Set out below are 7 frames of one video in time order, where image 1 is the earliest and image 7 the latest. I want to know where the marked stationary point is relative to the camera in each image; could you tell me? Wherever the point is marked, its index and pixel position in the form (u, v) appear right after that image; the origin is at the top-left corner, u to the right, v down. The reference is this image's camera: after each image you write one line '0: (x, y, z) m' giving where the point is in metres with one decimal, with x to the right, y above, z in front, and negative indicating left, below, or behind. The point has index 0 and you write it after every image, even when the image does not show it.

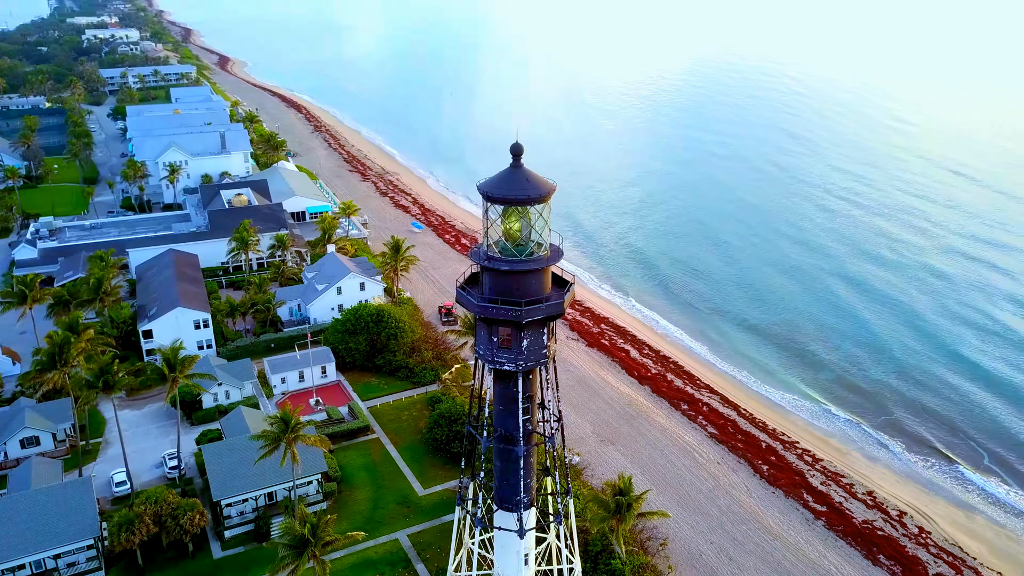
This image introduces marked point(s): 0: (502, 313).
0: (-0.1, -0.6, +18.2) m
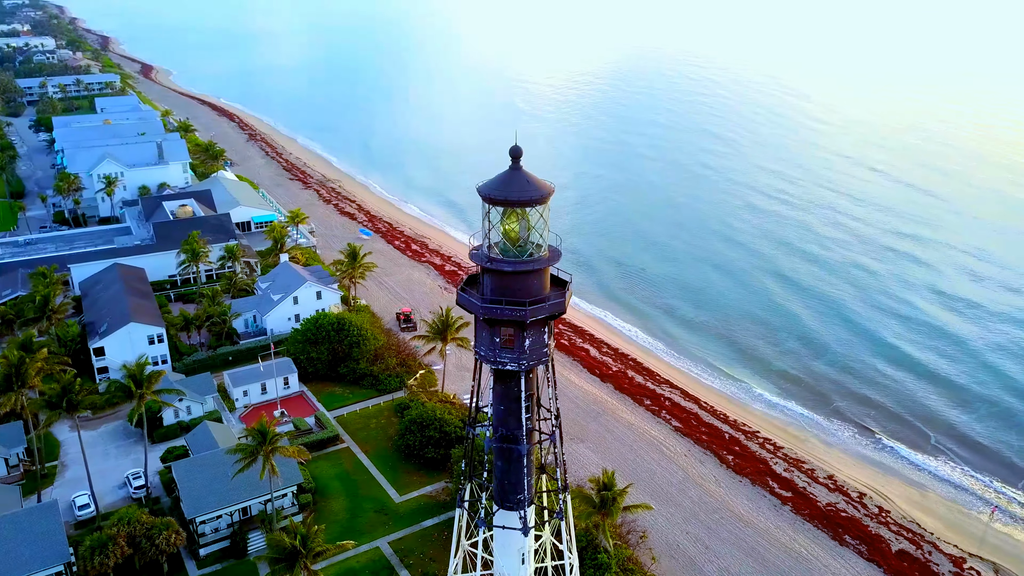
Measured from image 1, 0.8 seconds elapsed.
0: (-0.1, -0.6, +18.5) m
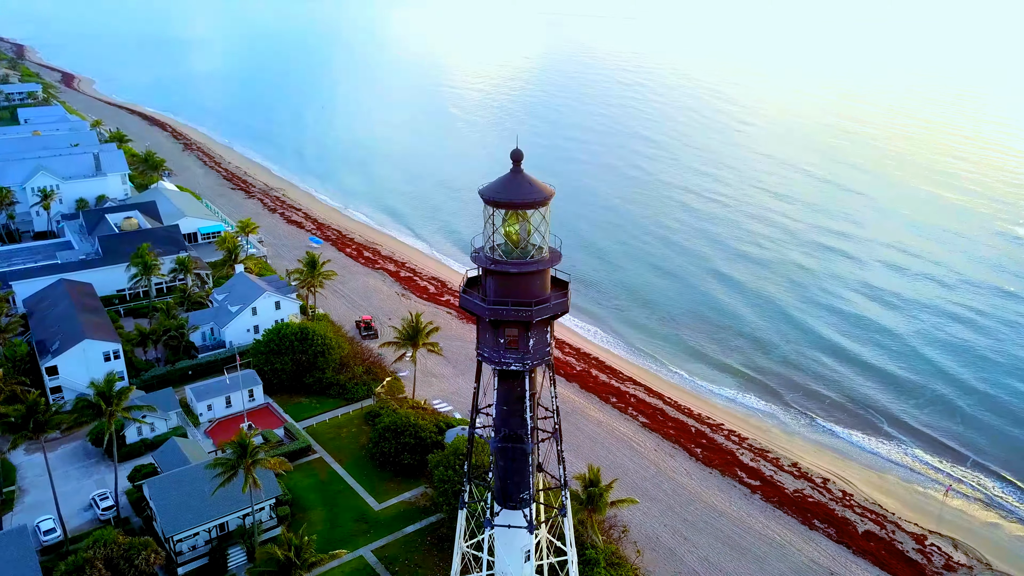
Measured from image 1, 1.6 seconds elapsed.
0: (+0.1, -0.6, +18.8) m
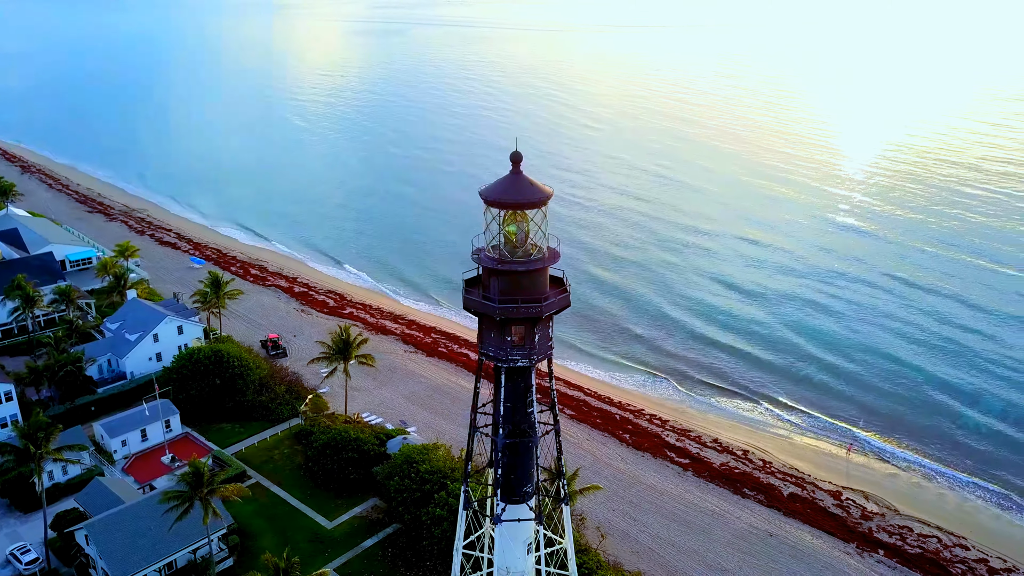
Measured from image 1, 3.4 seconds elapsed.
0: (+0.2, -0.6, +19.3) m
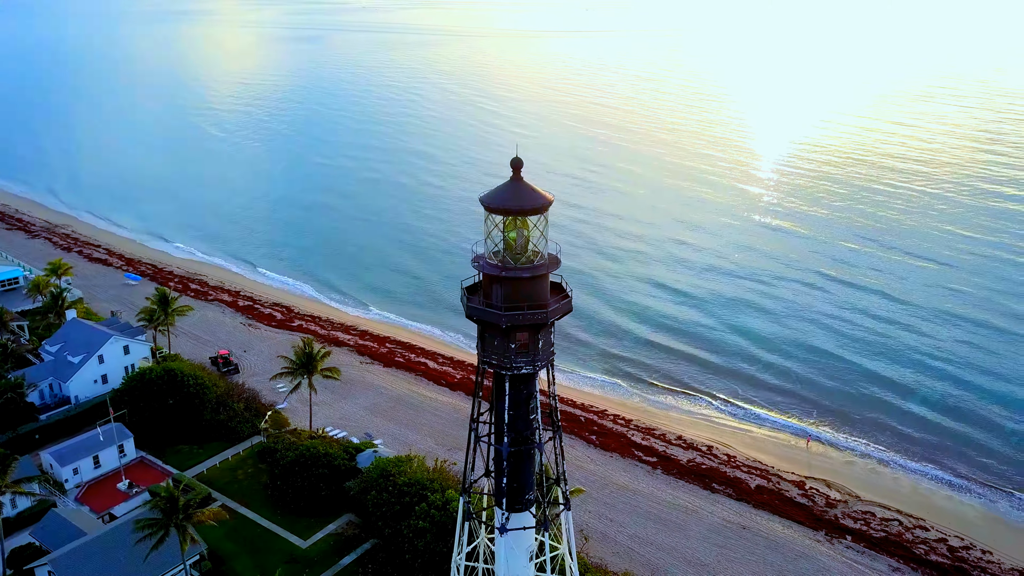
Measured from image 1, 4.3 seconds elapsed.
0: (+0.3, -0.7, +19.2) m
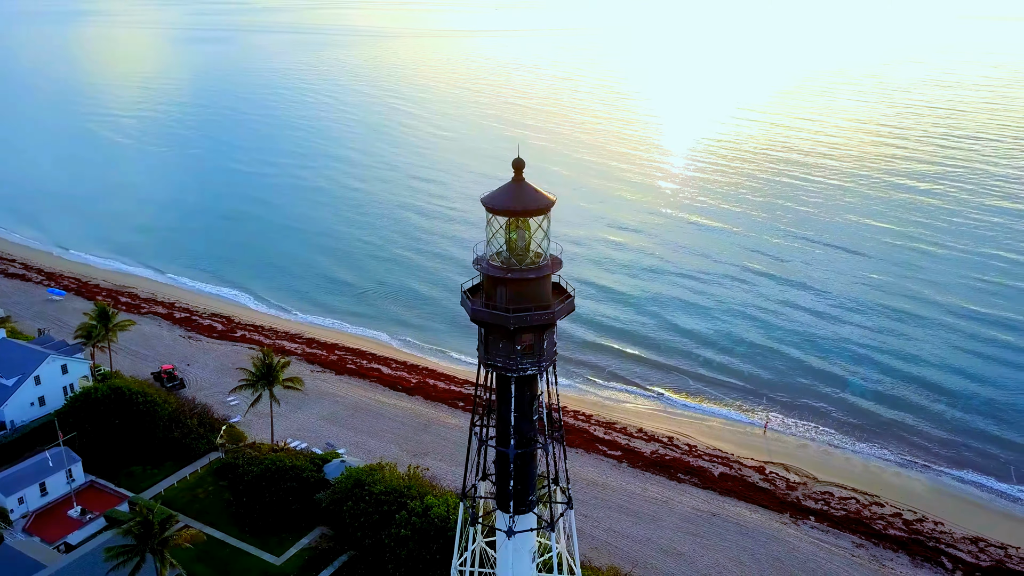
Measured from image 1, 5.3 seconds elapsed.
0: (+0.5, -0.7, +19.1) m
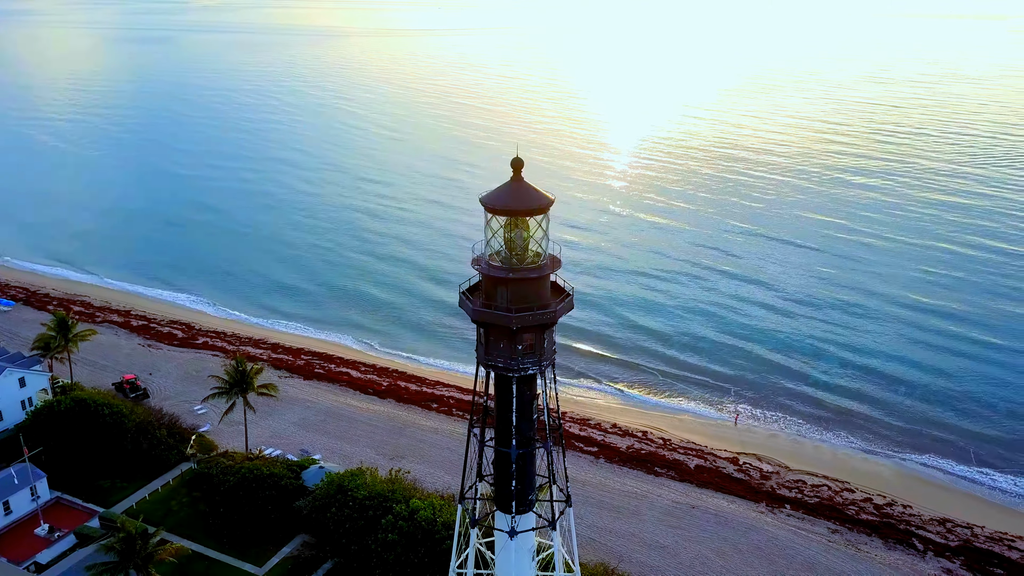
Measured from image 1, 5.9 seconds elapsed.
0: (+0.5, -0.7, +19.1) m
